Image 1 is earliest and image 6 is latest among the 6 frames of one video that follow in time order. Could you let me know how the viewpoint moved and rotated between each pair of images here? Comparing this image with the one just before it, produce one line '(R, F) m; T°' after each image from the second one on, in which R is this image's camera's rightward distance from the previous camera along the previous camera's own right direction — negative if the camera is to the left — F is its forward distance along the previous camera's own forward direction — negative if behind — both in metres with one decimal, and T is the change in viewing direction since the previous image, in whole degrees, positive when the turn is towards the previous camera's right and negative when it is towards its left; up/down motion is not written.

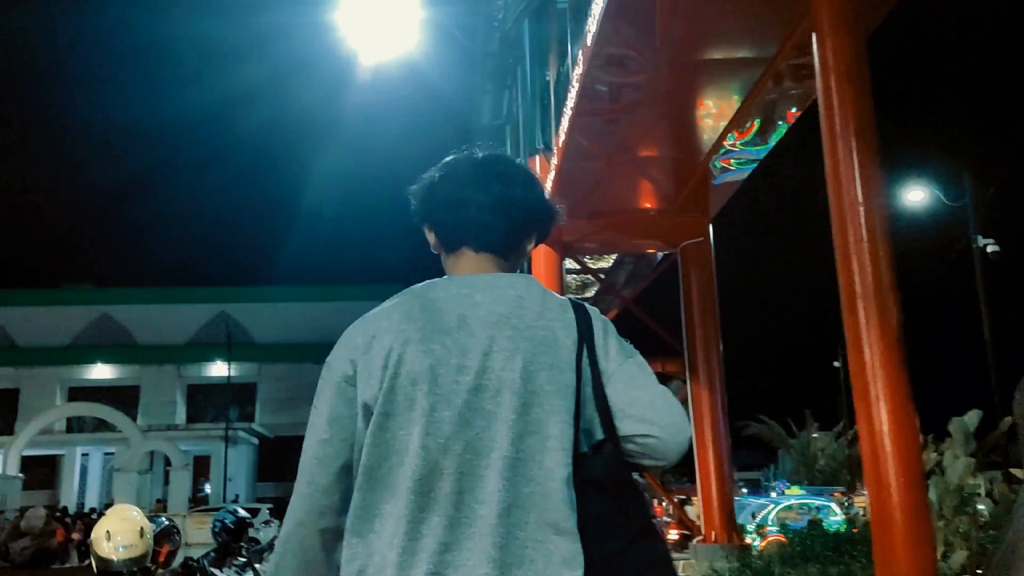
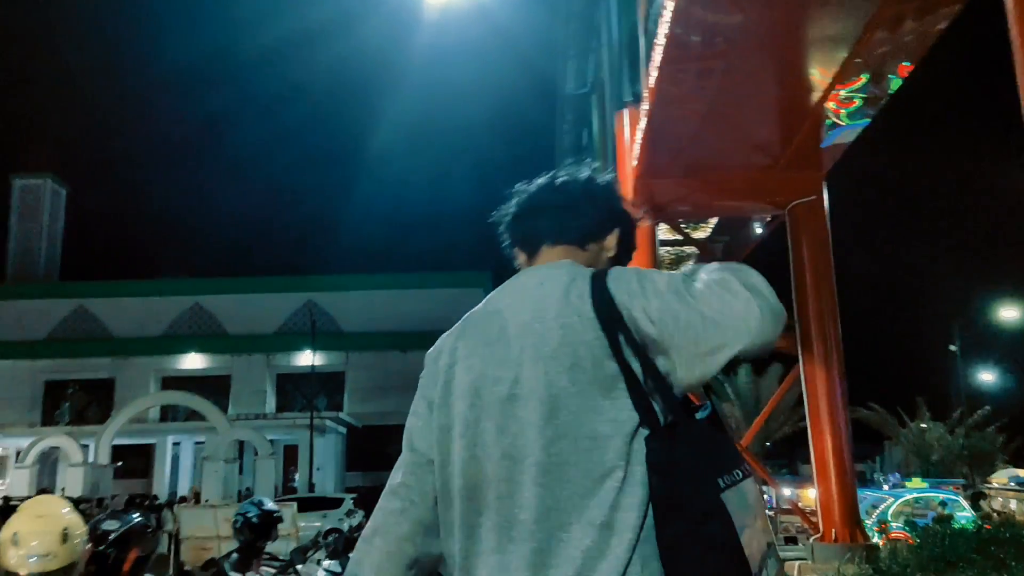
(0.0, +0.8) m; -6°
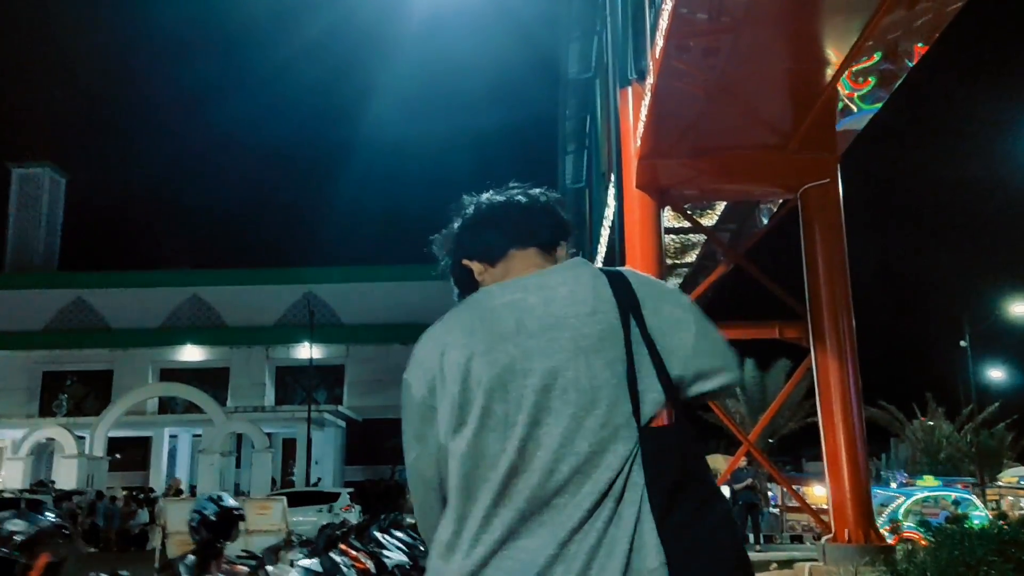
(+0.1, +0.3) m; 0°
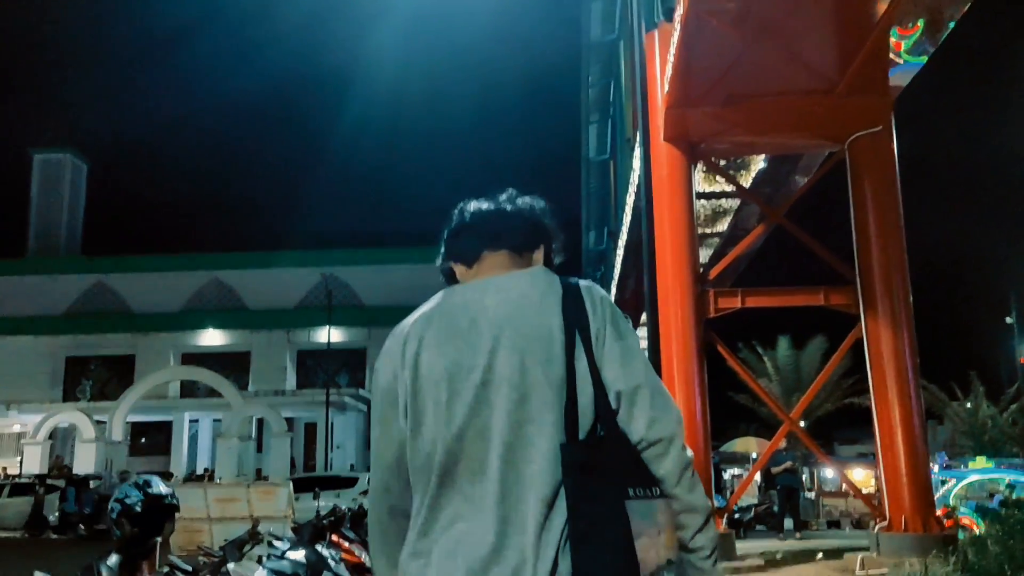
(+0.1, +0.6) m; -2°
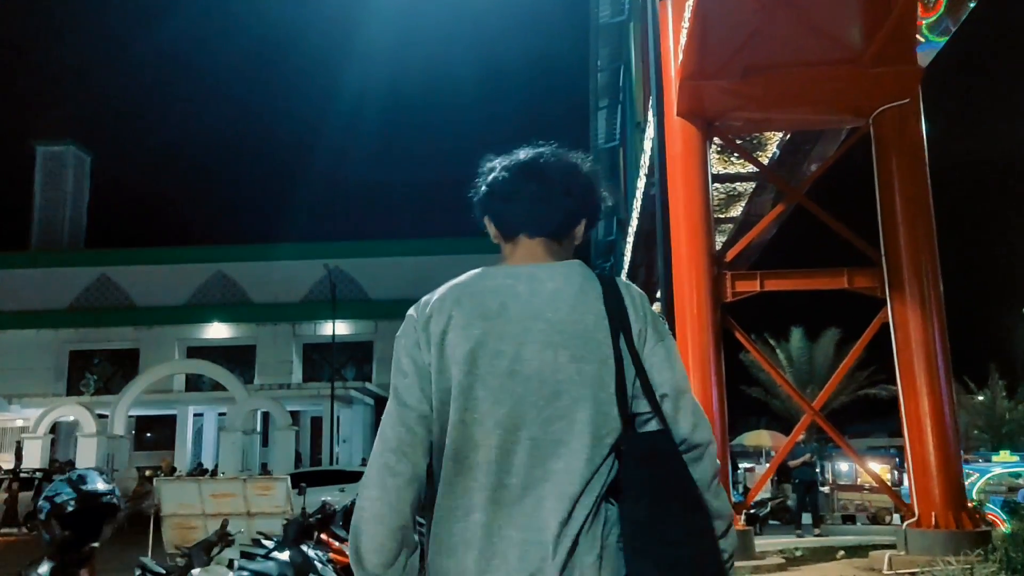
(0.0, +0.4) m; -1°
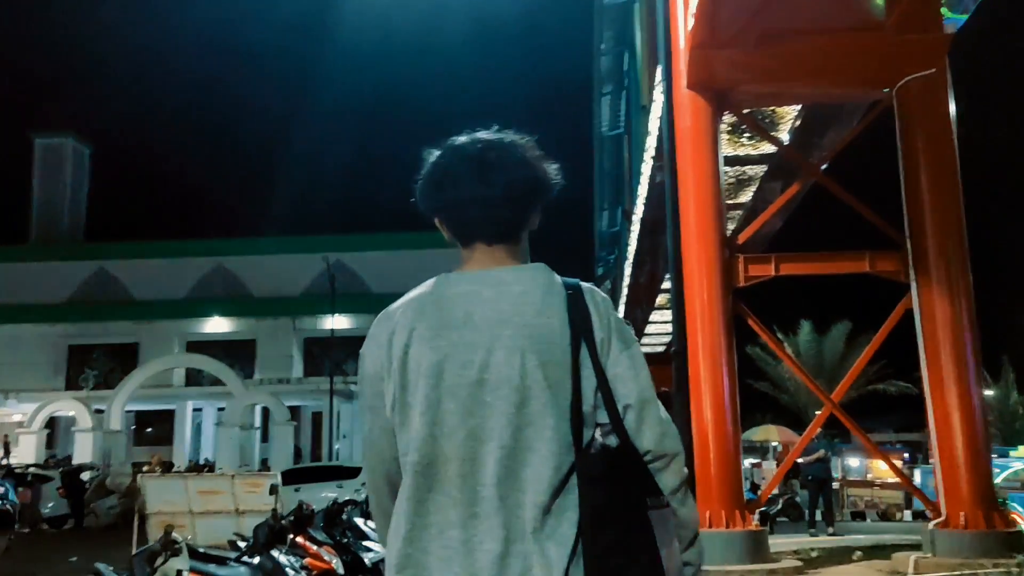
(0.0, +0.4) m; 0°
